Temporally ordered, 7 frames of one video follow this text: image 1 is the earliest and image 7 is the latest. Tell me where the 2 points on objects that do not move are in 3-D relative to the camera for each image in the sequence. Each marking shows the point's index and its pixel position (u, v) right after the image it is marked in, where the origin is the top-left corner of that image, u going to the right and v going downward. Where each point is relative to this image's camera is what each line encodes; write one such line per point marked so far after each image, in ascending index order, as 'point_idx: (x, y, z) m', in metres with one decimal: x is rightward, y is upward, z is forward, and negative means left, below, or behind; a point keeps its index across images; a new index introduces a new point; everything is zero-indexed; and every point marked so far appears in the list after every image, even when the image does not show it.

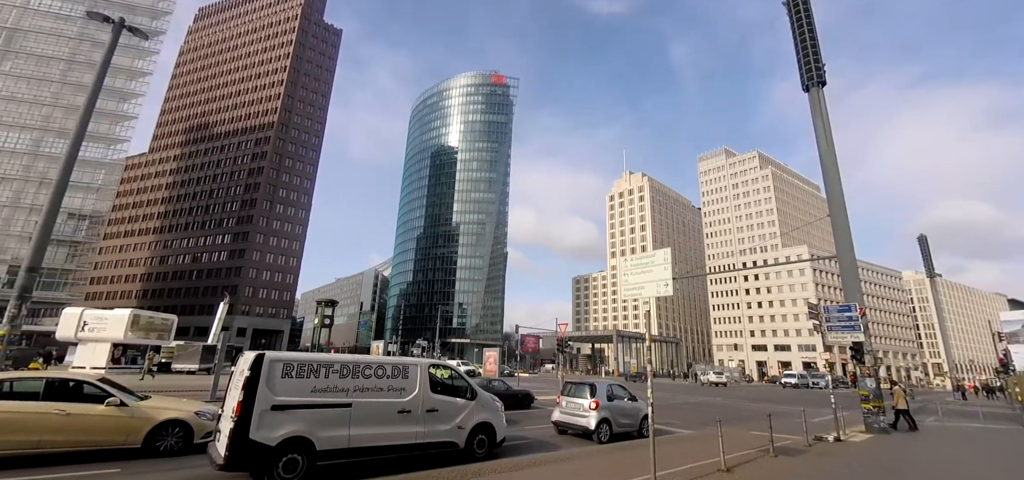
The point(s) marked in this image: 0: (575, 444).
0: (+1.6, -5.3, +11.2) m
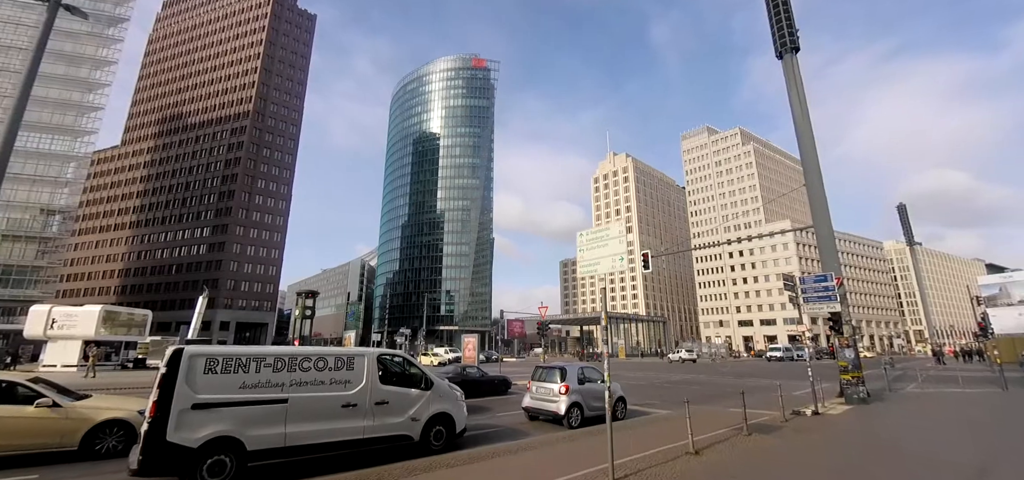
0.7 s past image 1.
0: (+0.8, -4.7, +10.8) m
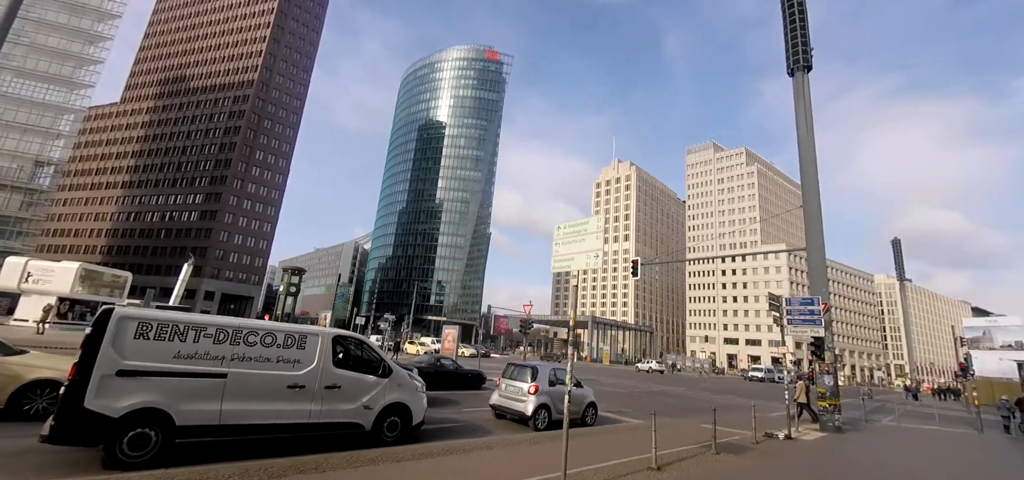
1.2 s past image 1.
0: (-0.1, -4.5, +10.3) m
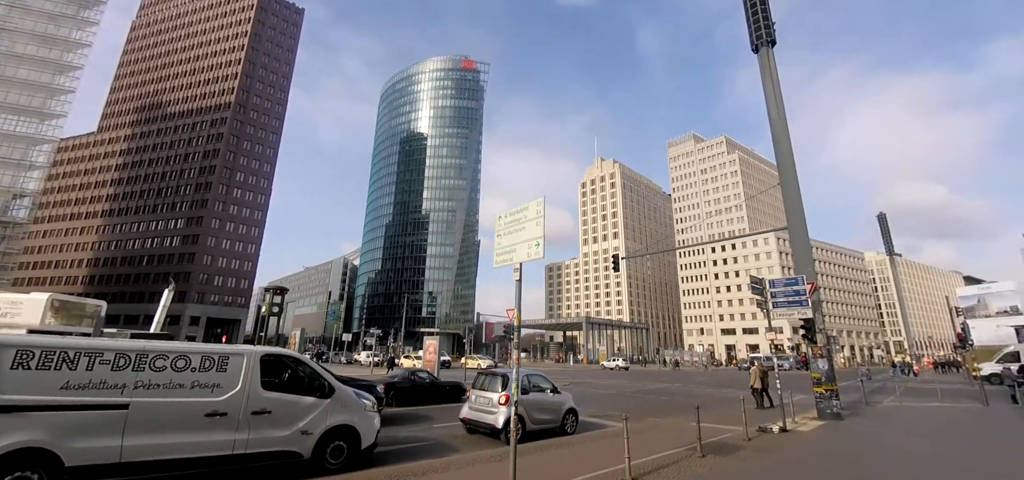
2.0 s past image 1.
0: (-0.7, -4.5, +9.5) m
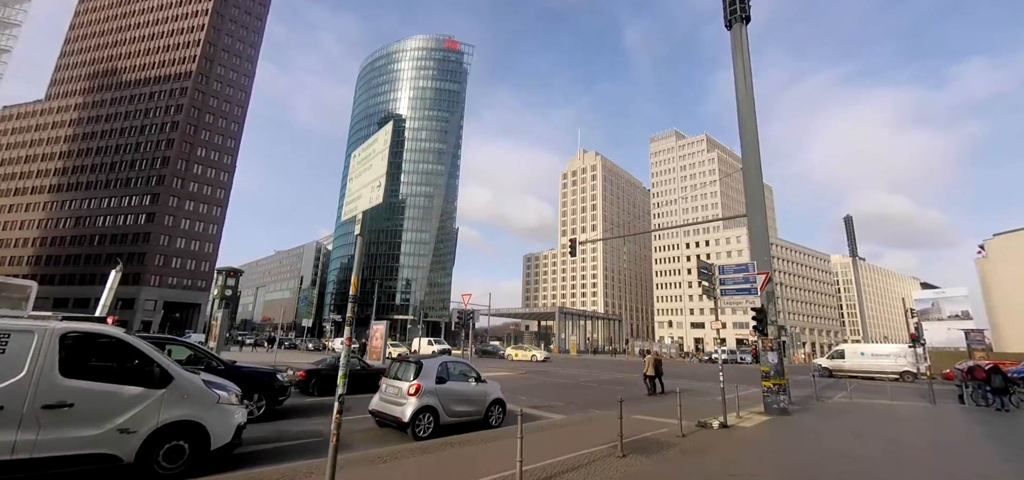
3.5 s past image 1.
0: (-2.5, -3.9, +8.3) m
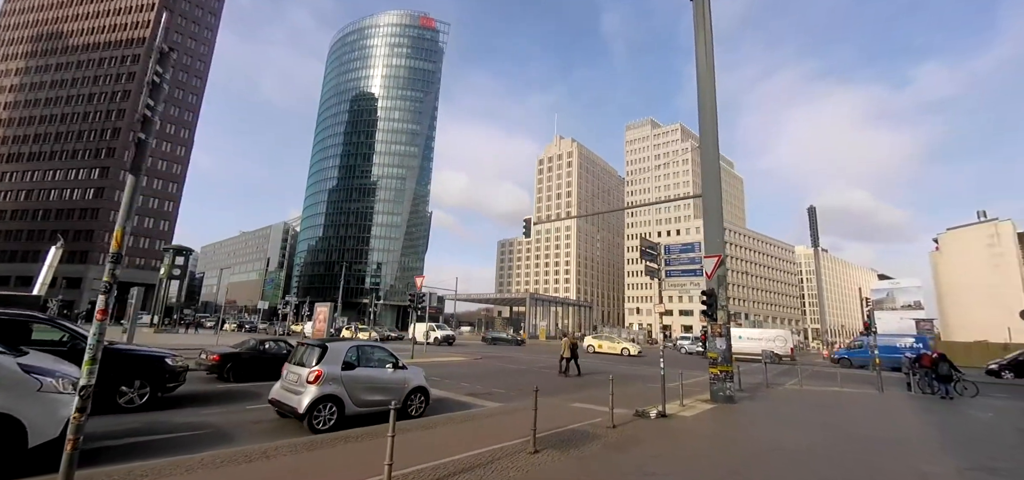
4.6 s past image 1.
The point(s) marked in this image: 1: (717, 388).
0: (-4.0, -3.3, +7.3) m
1: (+5.7, -4.0, +11.9) m
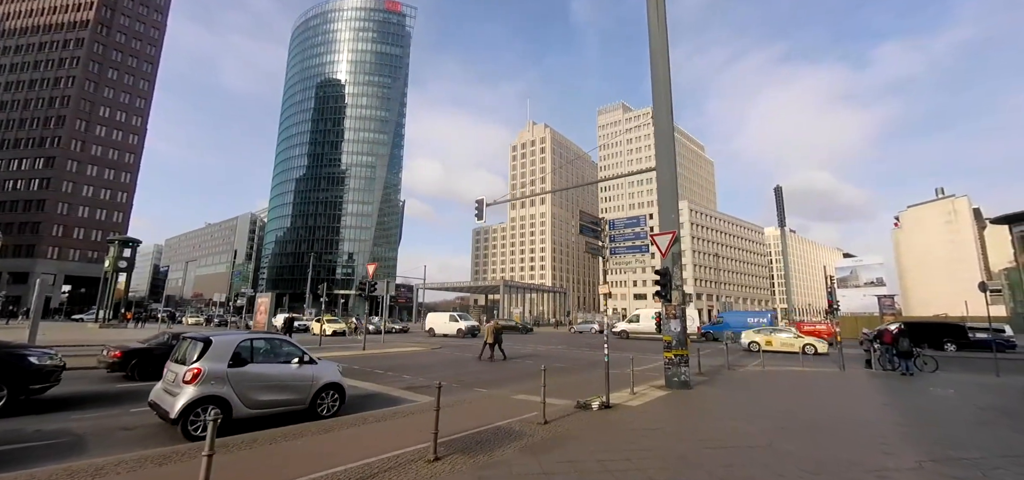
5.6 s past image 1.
0: (-5.2, -2.9, +6.1) m
1: (+4.2, -3.4, +11.2) m
